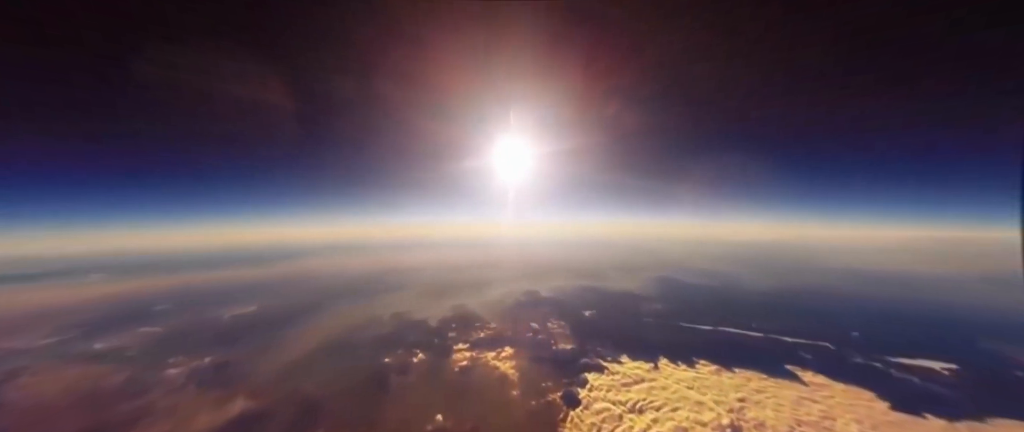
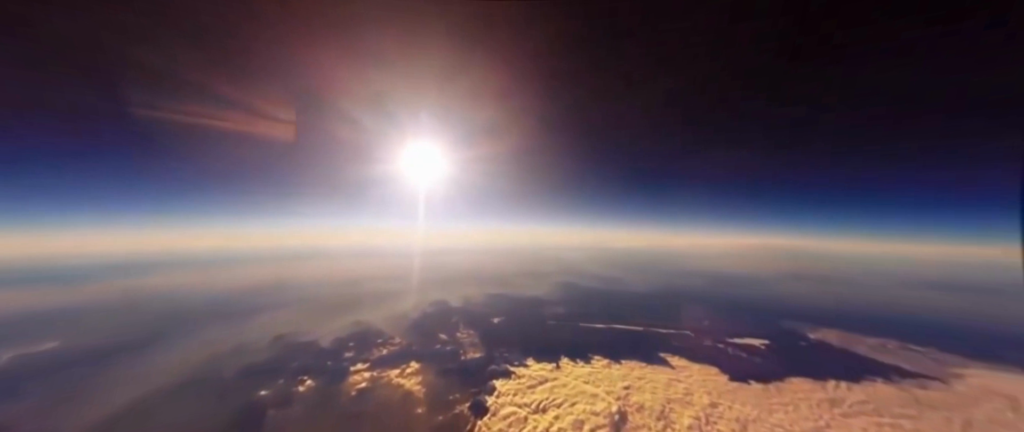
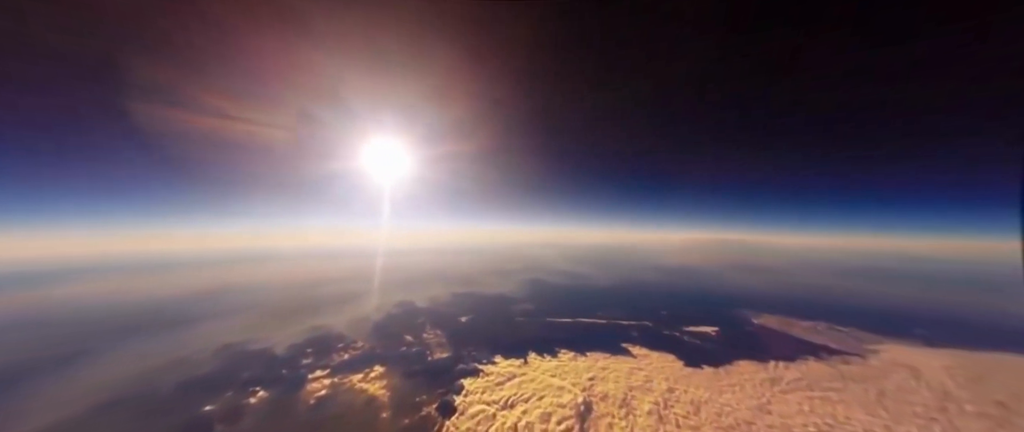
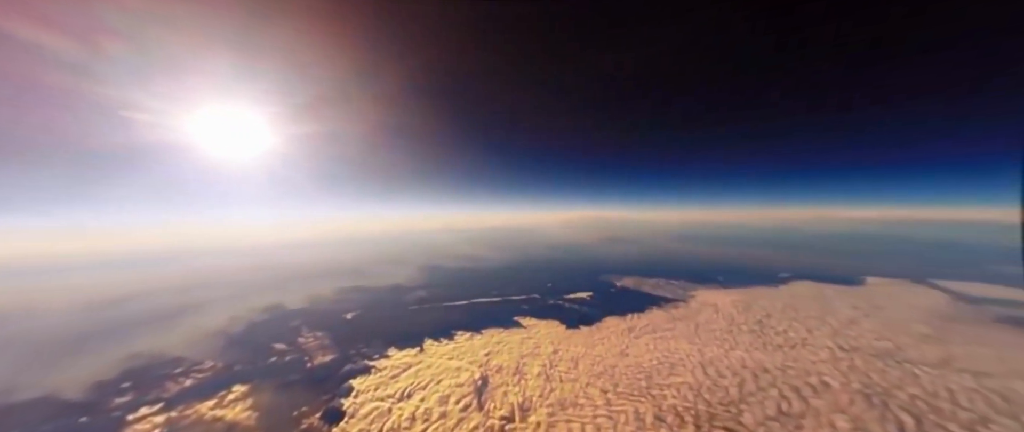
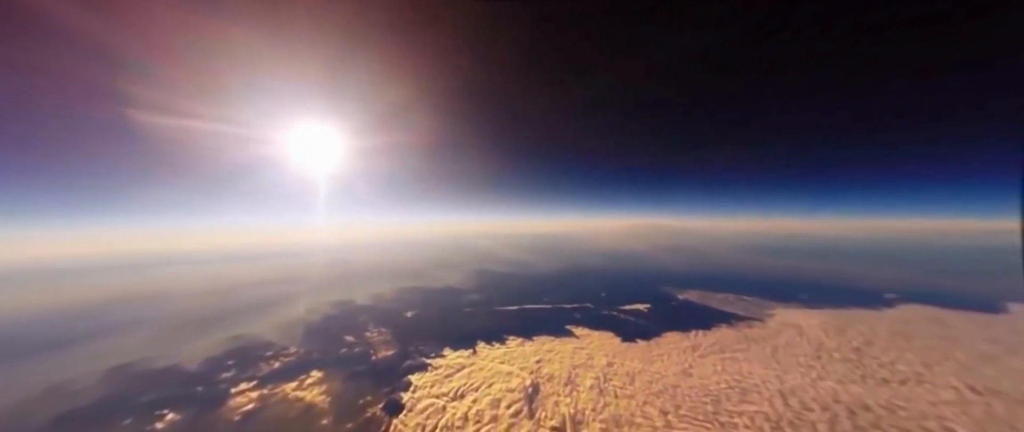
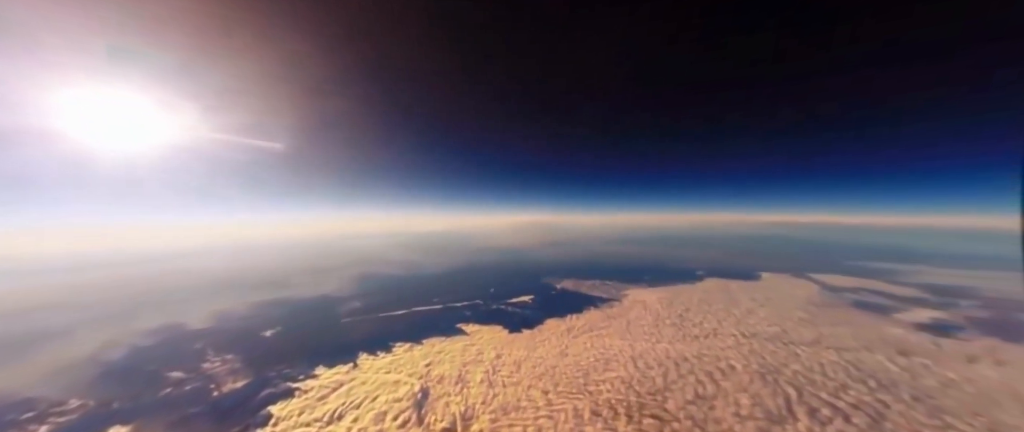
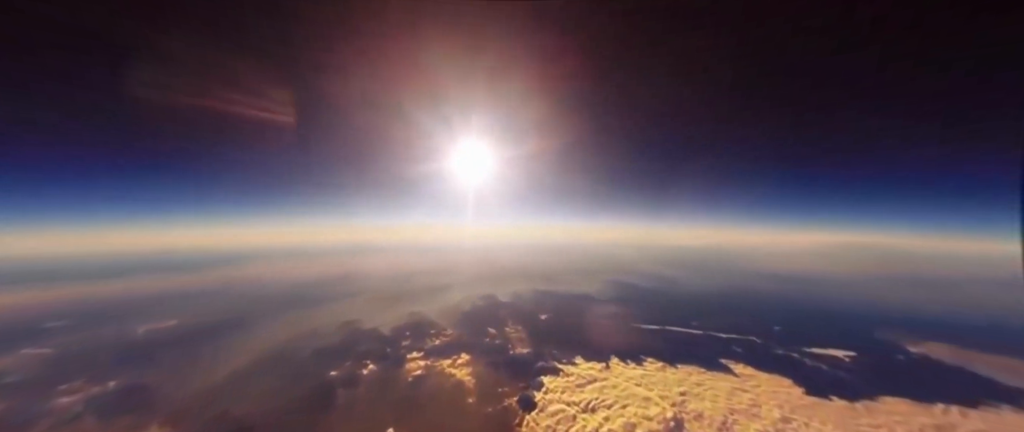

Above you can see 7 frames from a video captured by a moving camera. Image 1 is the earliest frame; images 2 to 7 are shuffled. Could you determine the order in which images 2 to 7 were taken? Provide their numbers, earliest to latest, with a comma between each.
7, 2, 3, 5, 4, 6
